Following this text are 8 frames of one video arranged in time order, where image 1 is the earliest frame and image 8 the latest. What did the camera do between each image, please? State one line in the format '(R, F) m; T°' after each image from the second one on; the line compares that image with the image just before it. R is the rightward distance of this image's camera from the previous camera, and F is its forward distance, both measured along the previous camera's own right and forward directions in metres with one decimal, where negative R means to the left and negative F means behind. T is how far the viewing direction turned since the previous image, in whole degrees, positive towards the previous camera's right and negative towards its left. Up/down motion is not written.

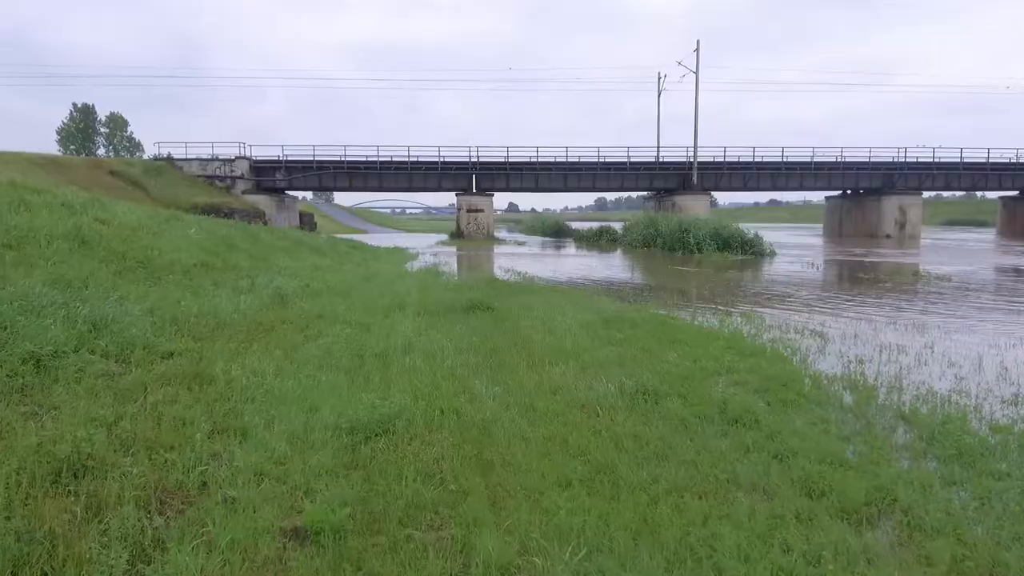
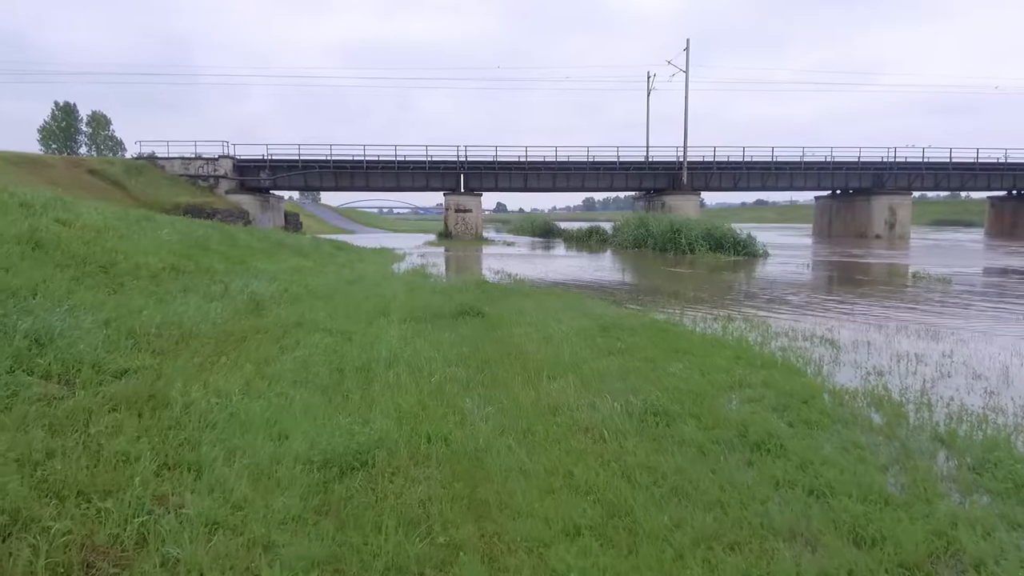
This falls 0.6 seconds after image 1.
(-0.1, +0.6) m; +1°
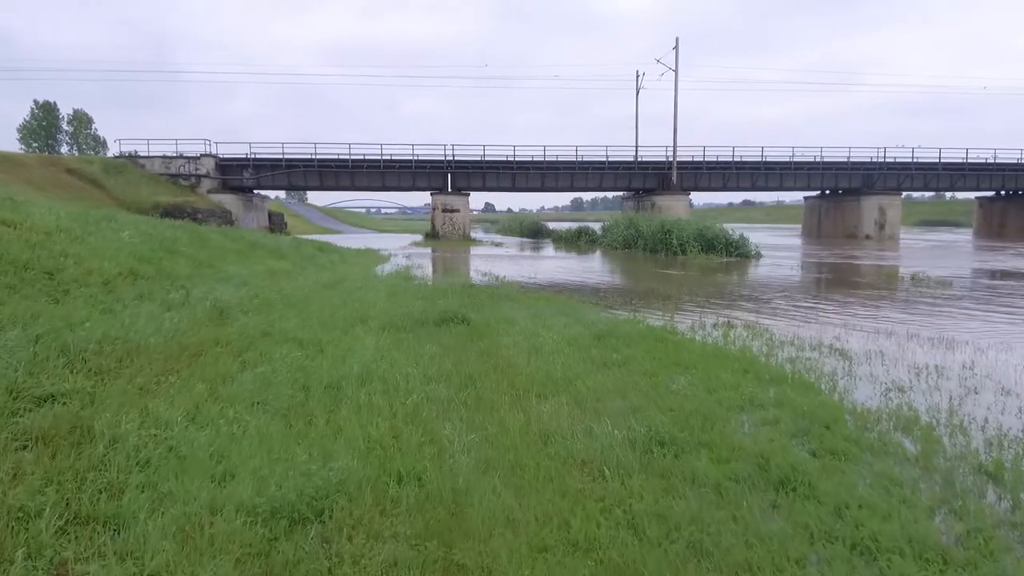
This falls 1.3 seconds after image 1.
(0.0, +0.7) m; +1°
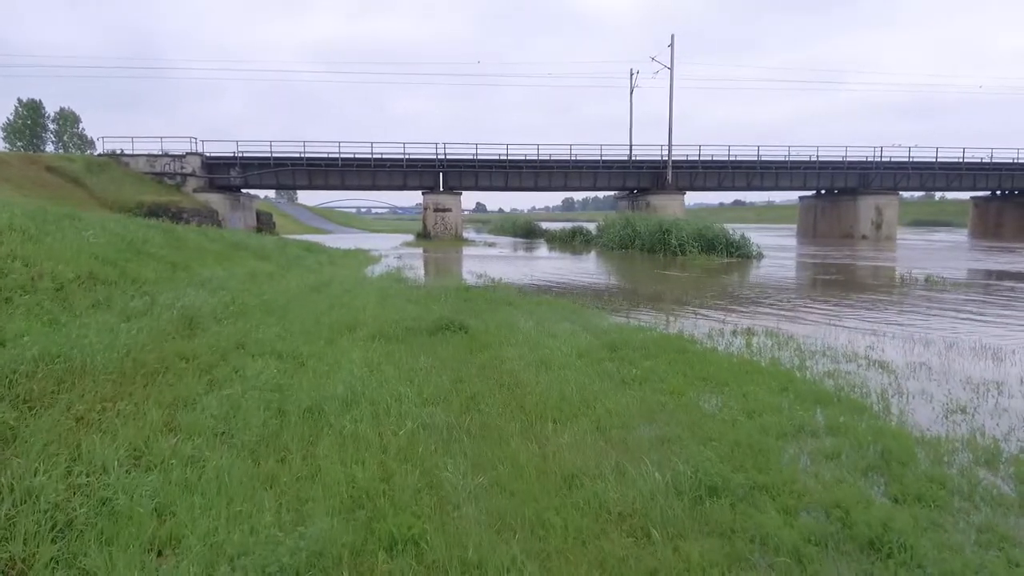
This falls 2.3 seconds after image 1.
(-0.1, +0.9) m; +1°
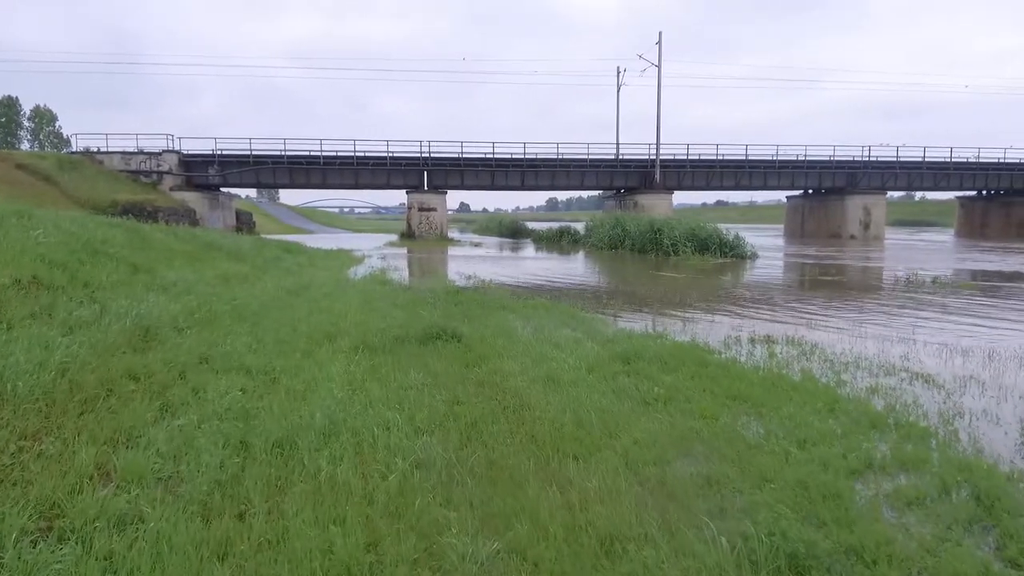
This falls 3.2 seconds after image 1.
(-0.2, +0.9) m; +1°
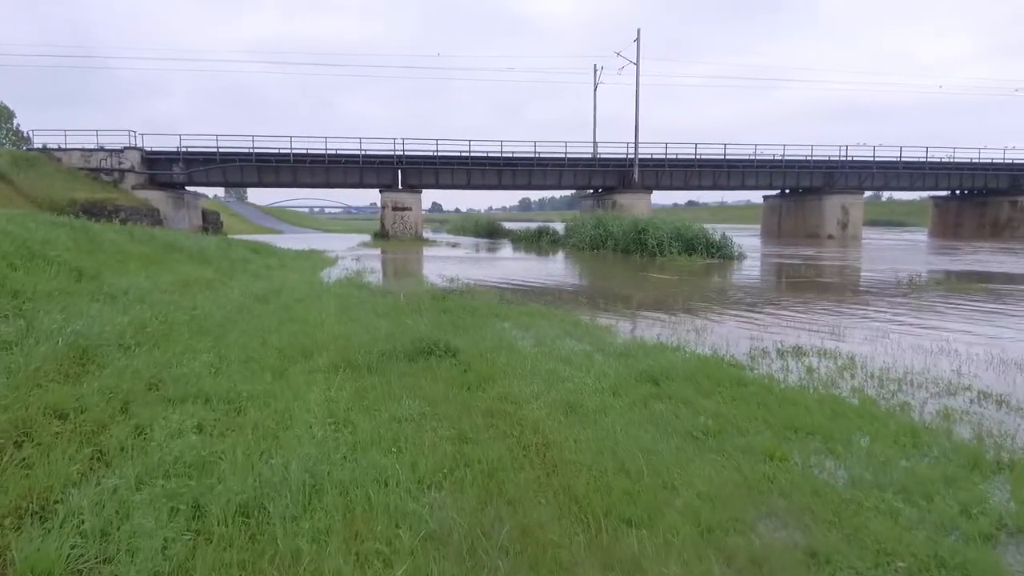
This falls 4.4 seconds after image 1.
(-0.3, +1.1) m; +2°
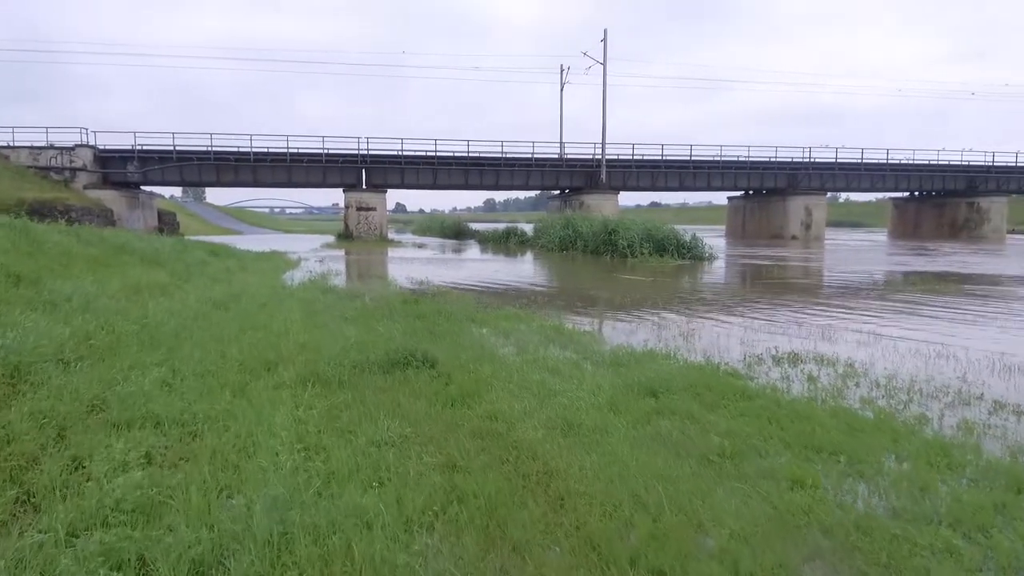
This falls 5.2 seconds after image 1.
(-0.2, +0.6) m; +3°
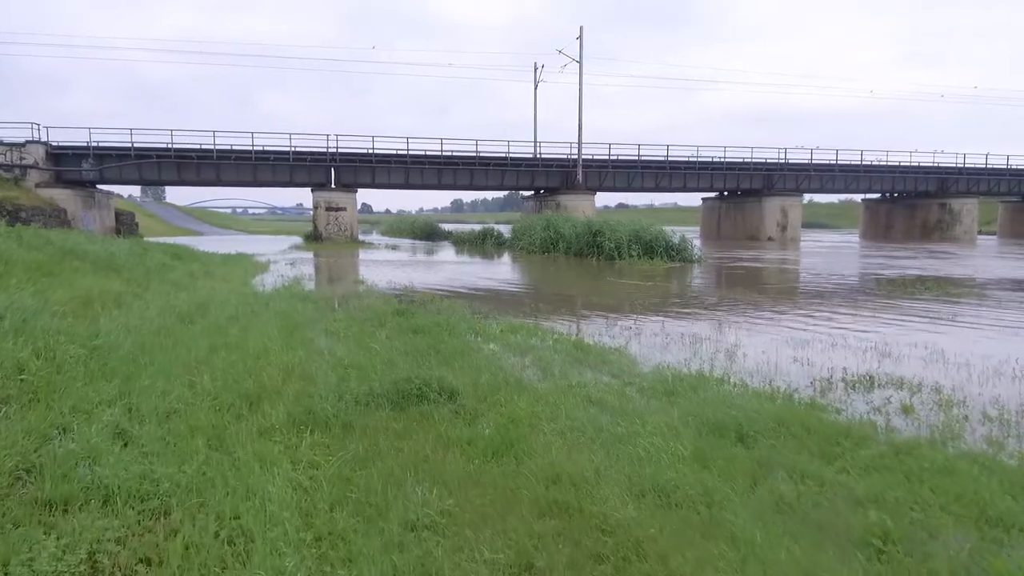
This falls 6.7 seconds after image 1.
(-0.6, +1.3) m; +3°
